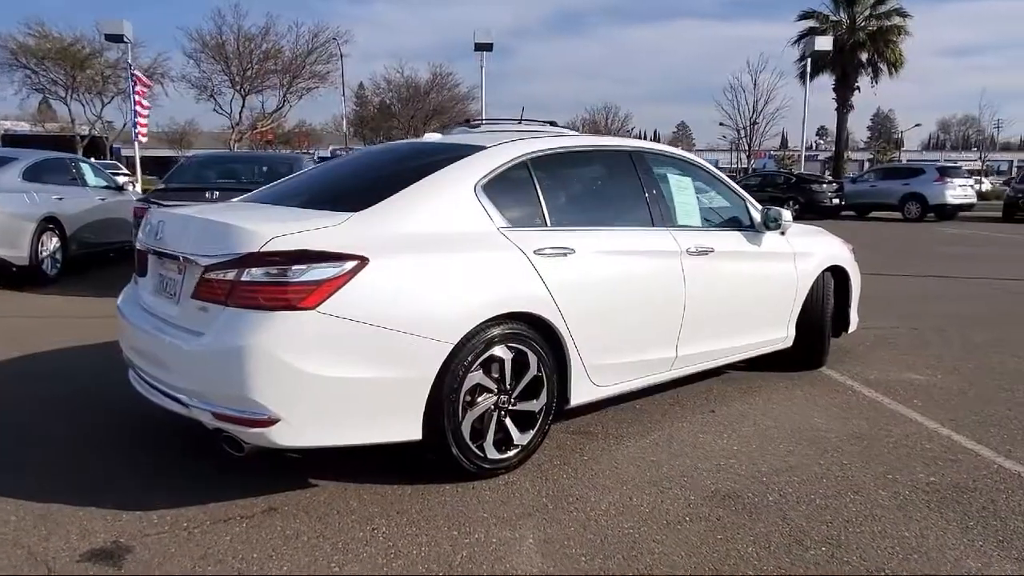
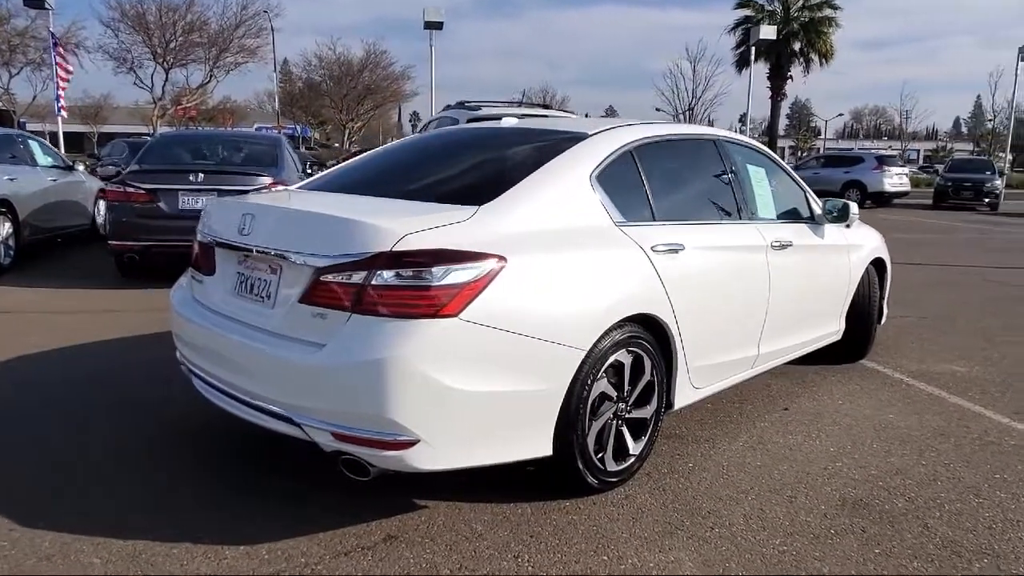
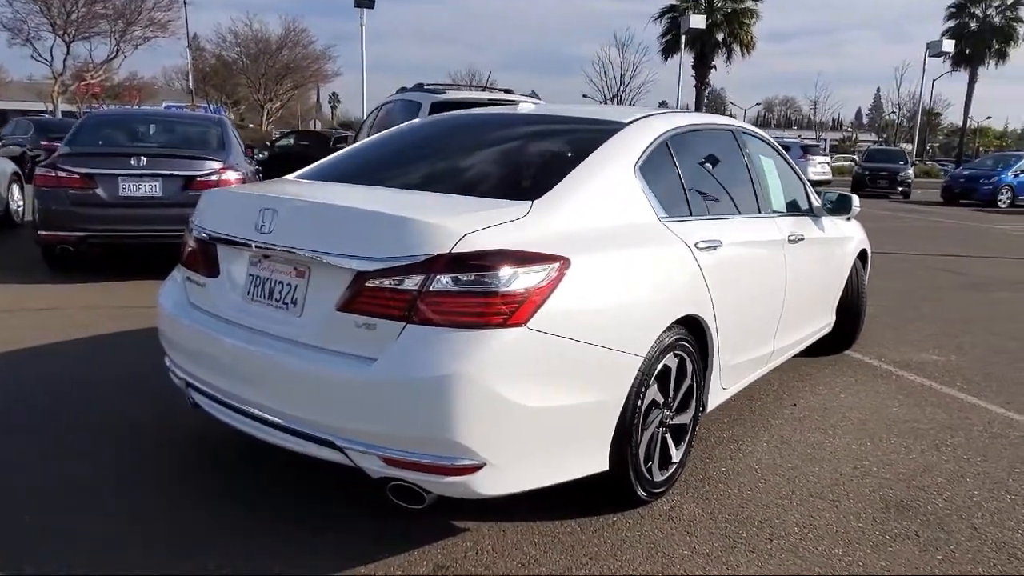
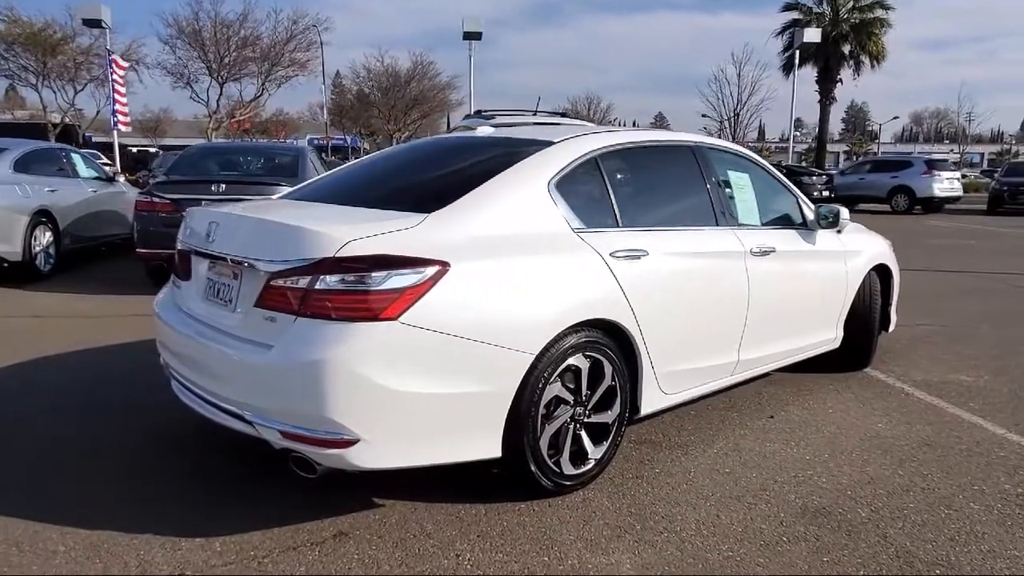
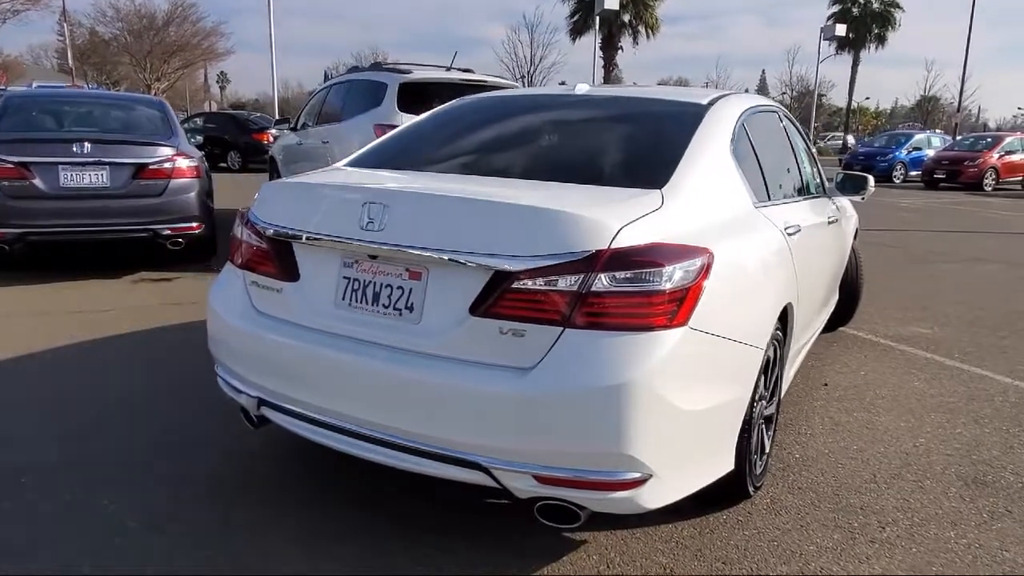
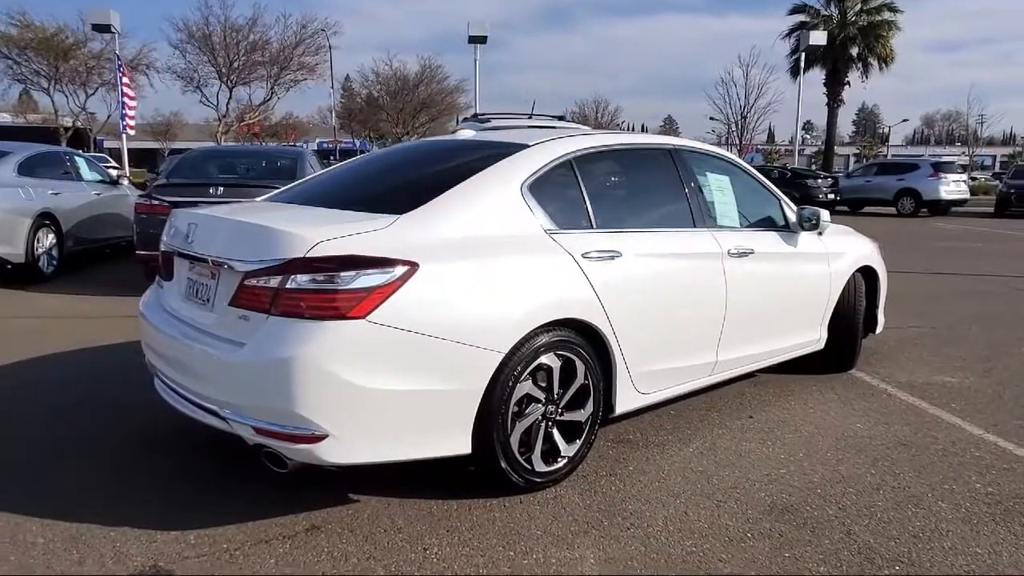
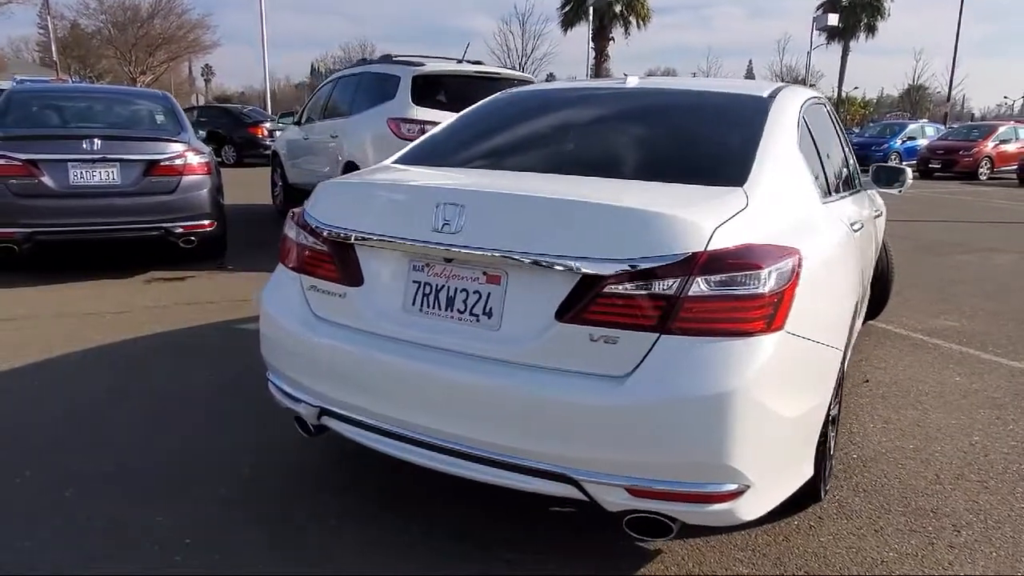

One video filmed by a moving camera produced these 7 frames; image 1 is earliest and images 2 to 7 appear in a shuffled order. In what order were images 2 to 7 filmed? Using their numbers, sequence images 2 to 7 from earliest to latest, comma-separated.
6, 4, 2, 3, 5, 7
